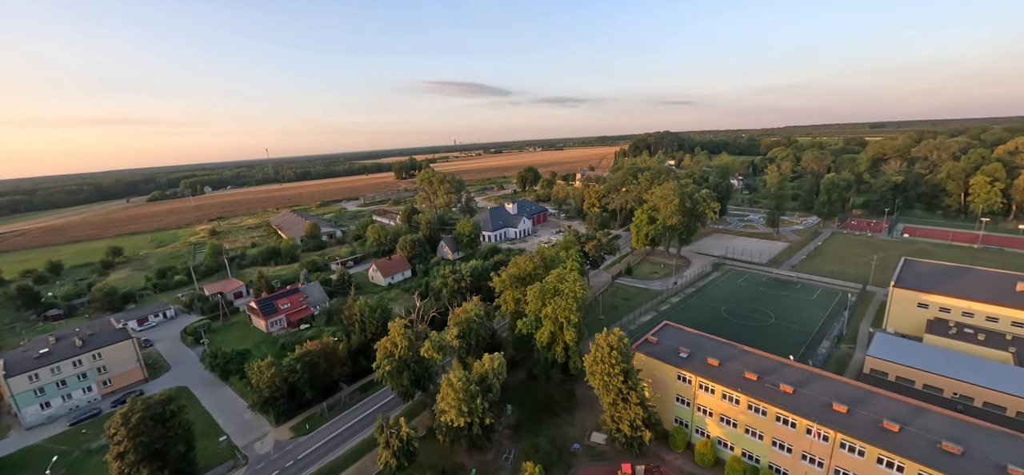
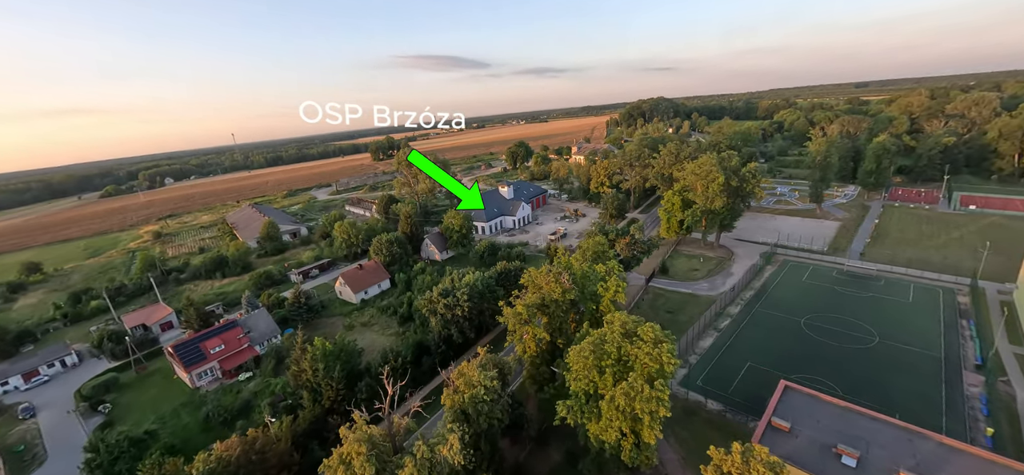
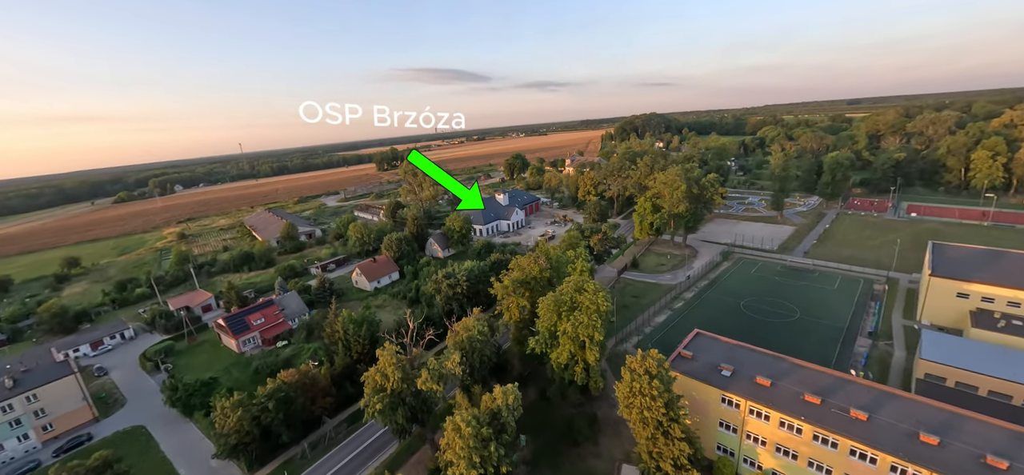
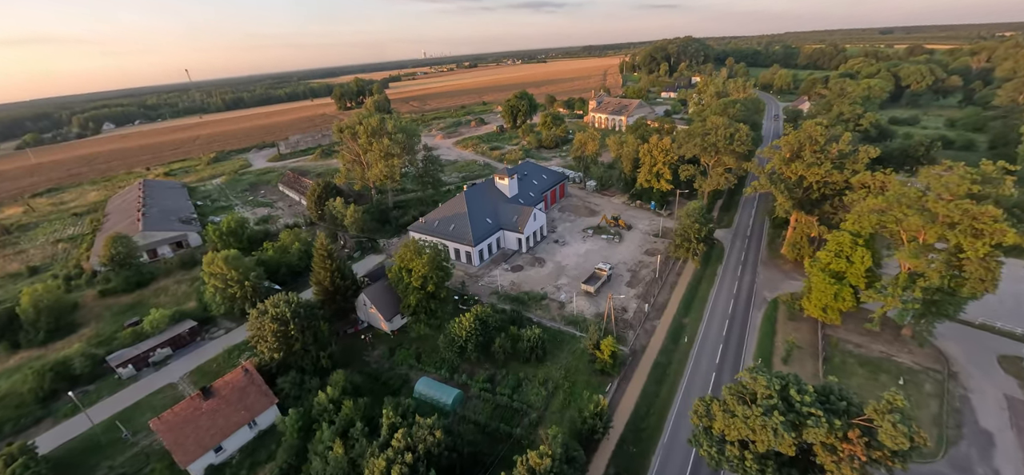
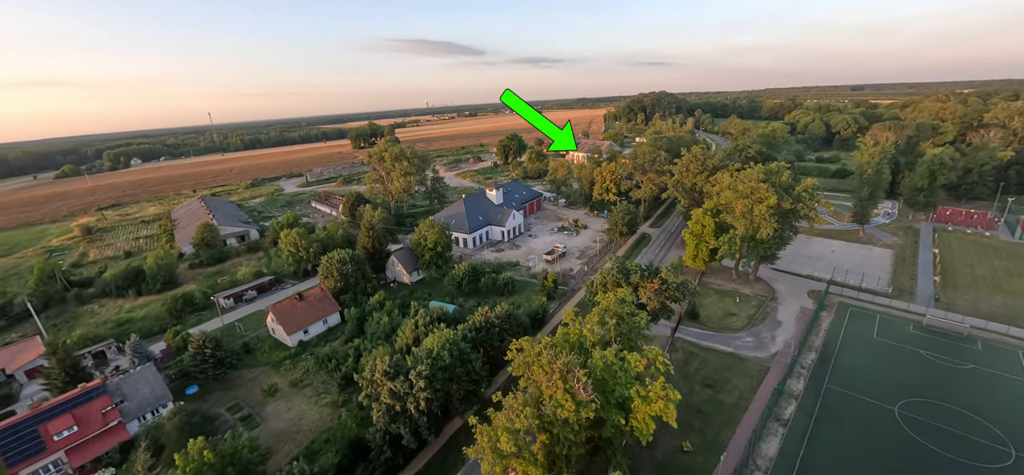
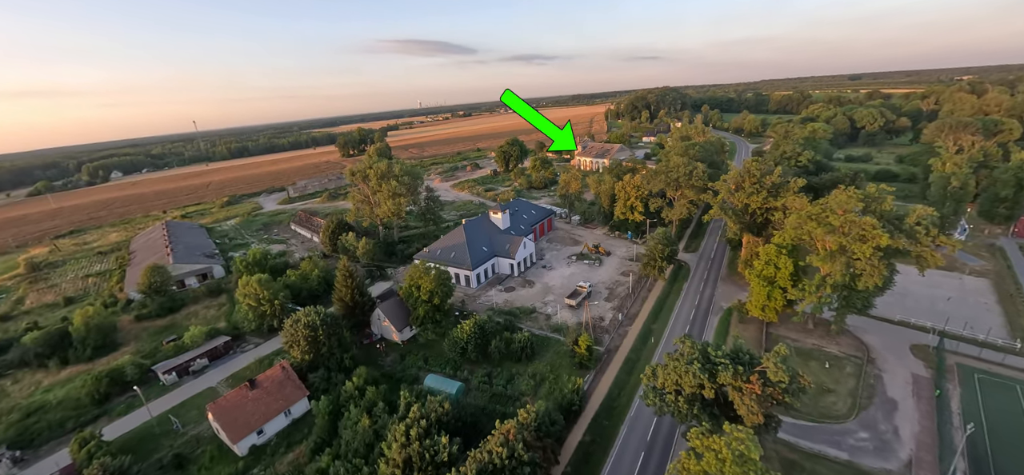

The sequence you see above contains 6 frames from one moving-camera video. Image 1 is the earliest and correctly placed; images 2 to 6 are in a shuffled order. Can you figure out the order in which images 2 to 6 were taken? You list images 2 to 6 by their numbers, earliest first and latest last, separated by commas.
3, 2, 5, 6, 4
